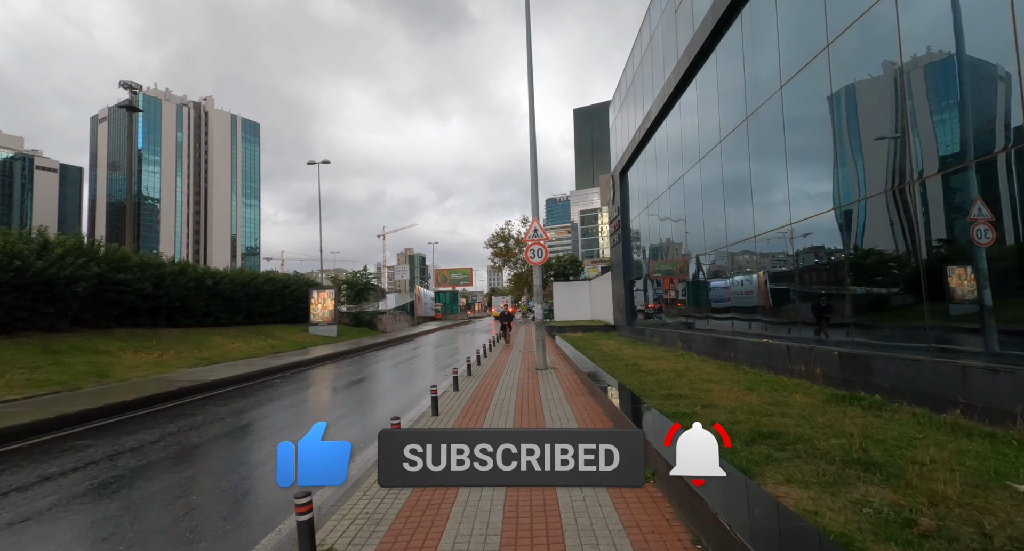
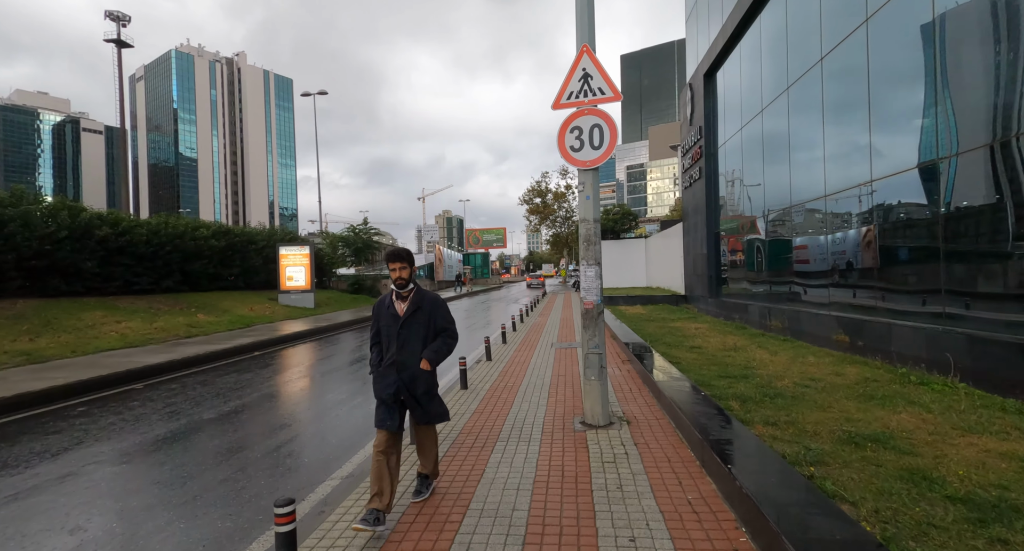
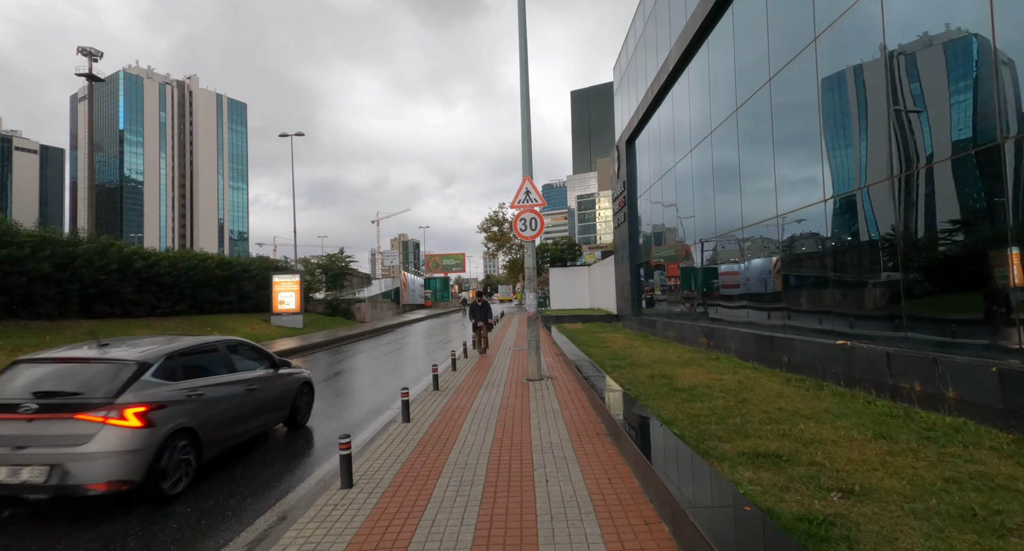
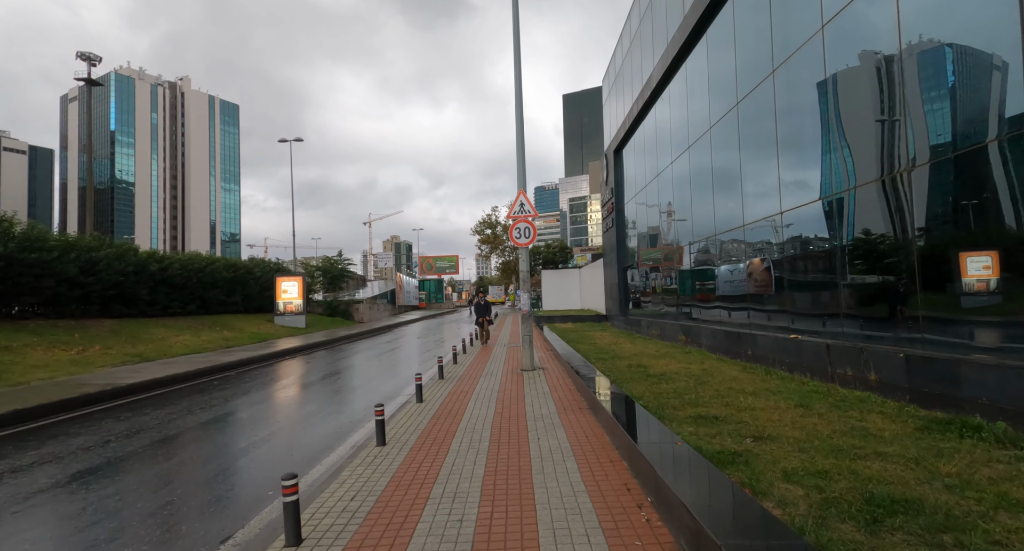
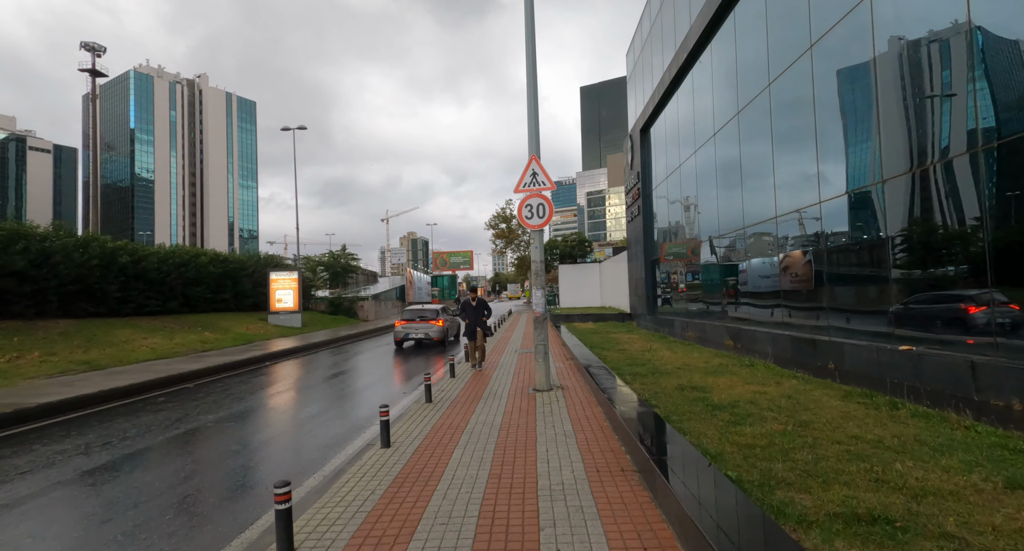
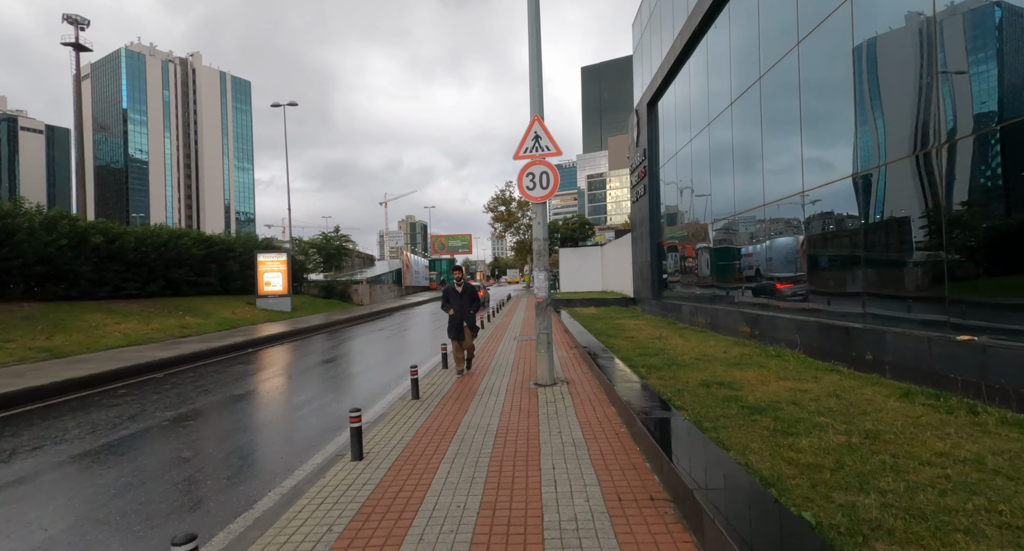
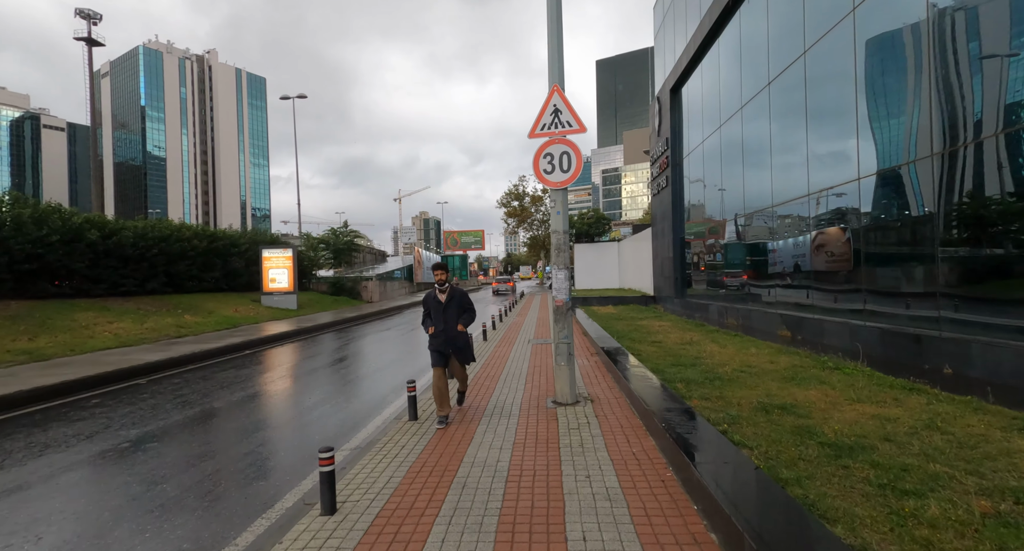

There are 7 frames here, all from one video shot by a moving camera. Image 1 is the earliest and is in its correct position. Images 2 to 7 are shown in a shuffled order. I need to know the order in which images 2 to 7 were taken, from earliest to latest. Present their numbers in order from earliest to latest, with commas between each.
4, 3, 5, 6, 7, 2
